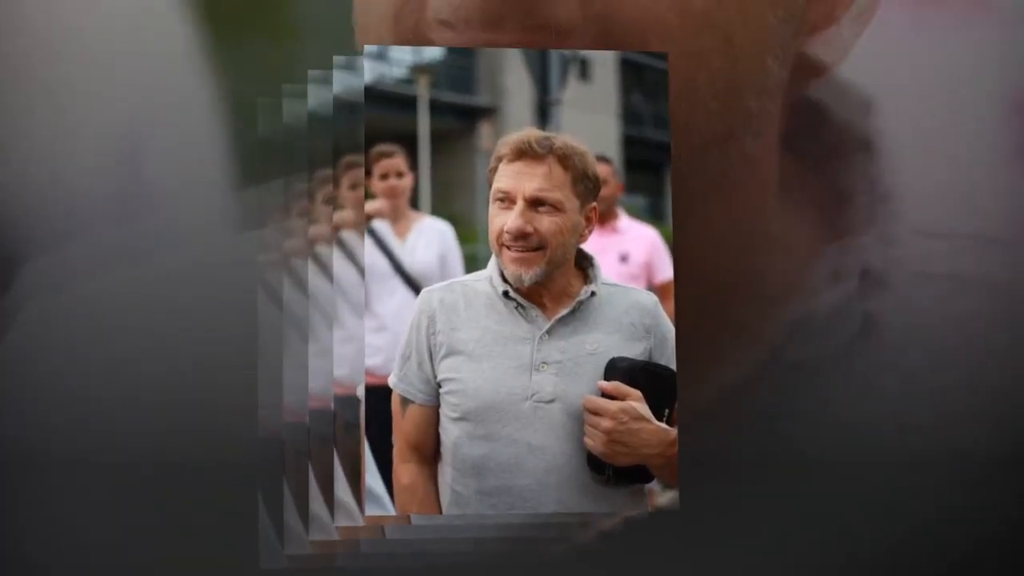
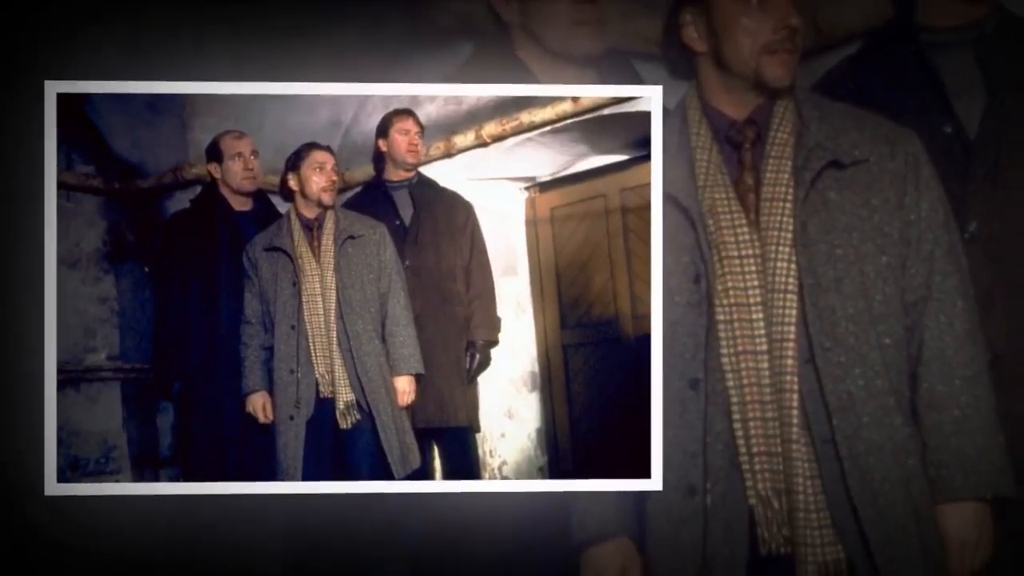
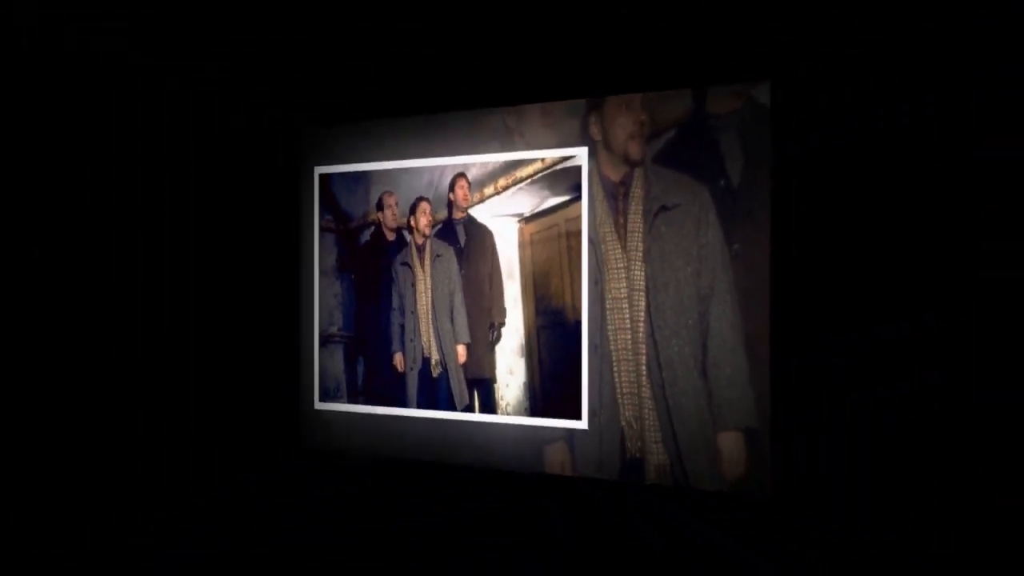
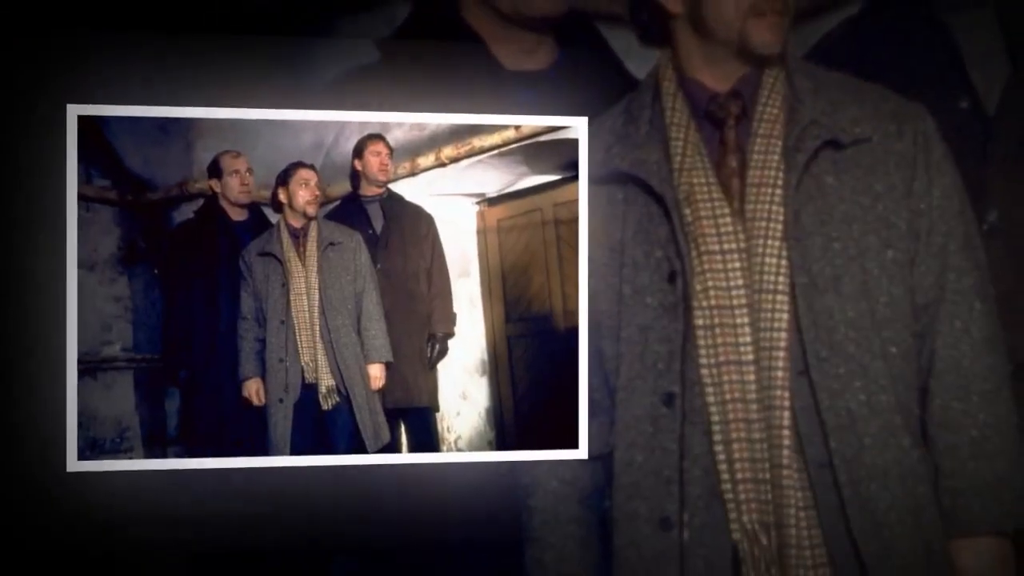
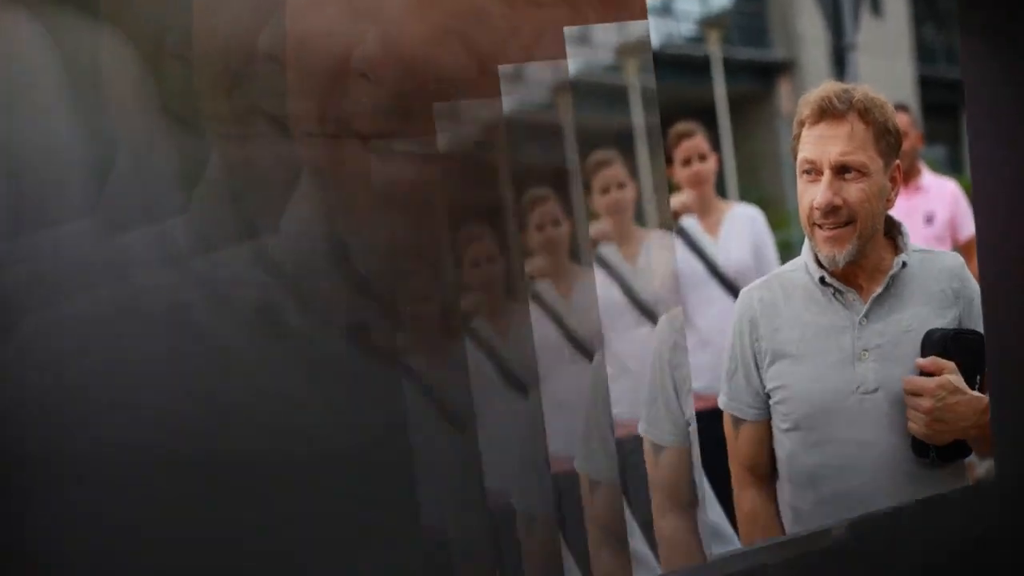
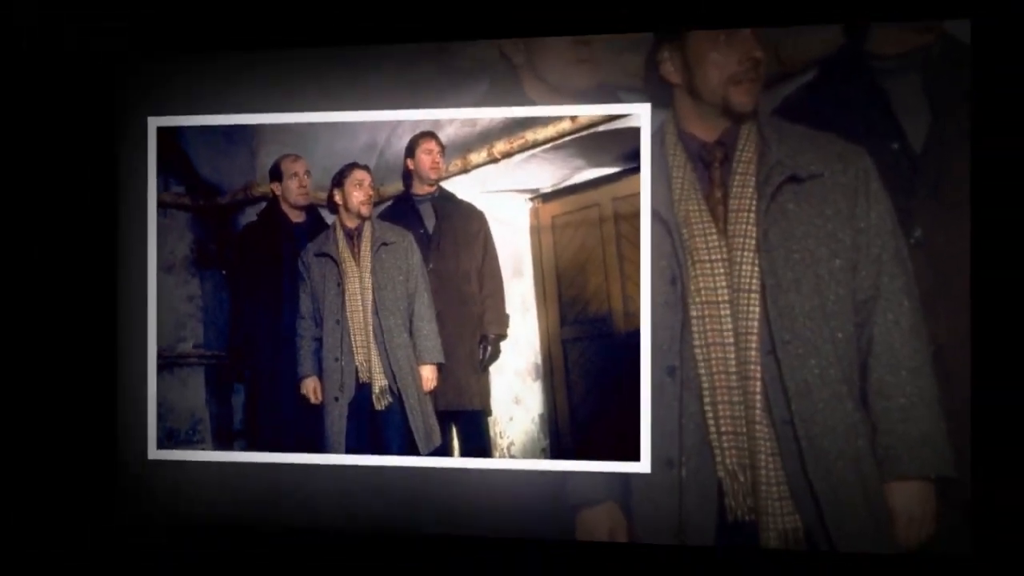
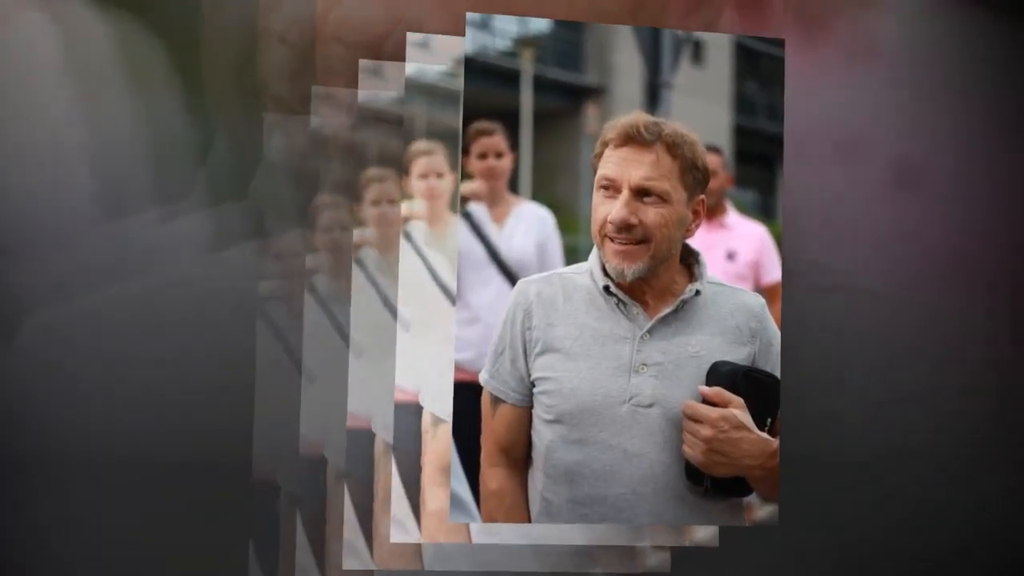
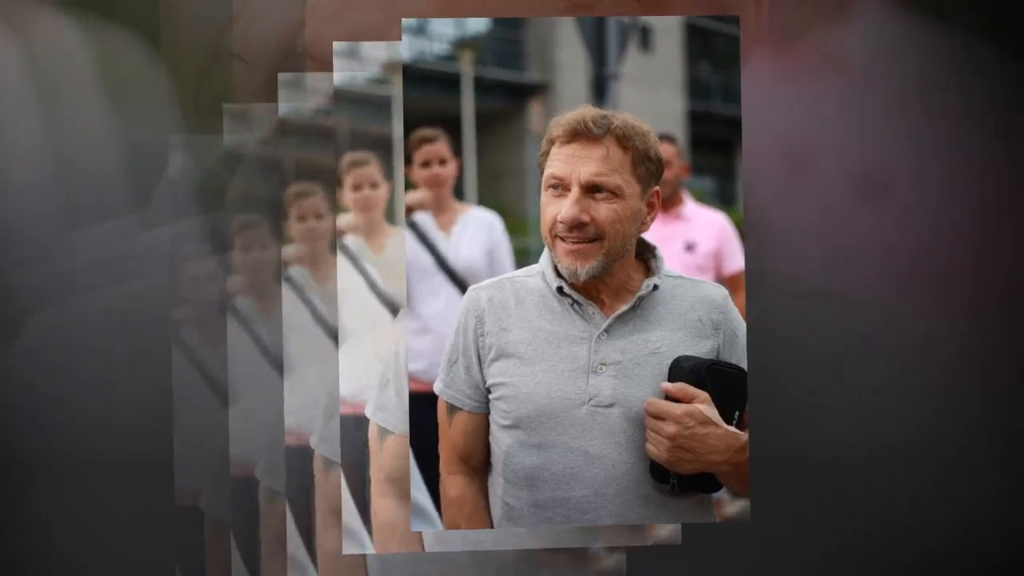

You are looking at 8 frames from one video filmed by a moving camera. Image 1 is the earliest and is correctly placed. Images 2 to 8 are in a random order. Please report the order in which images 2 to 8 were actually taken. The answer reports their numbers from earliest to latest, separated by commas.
7, 8, 5, 4, 2, 6, 3
